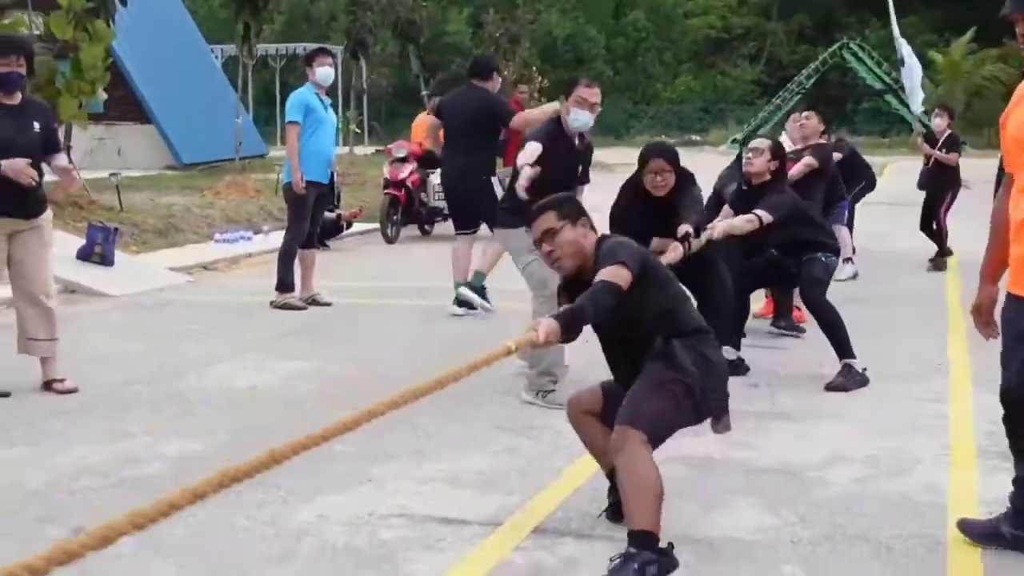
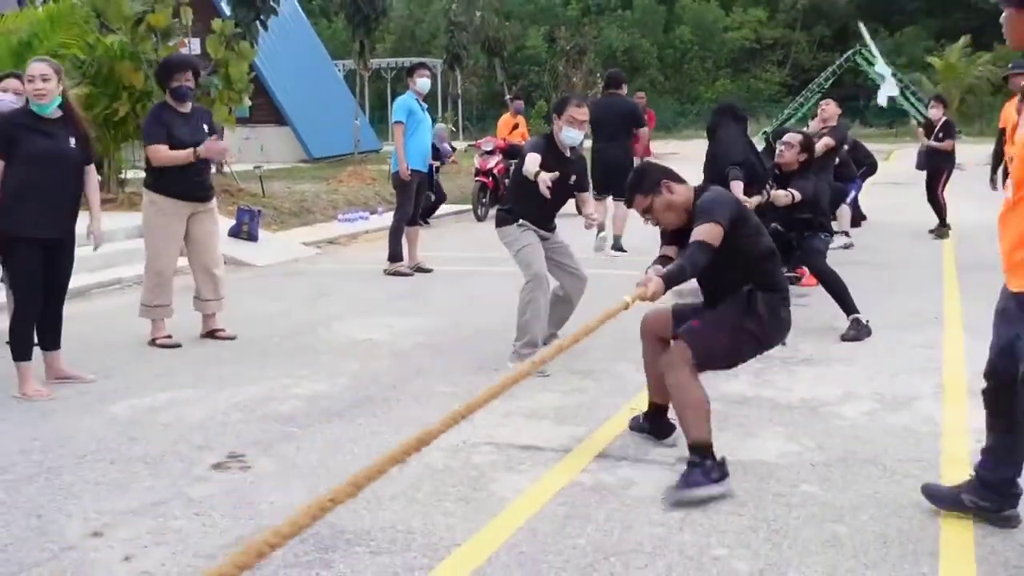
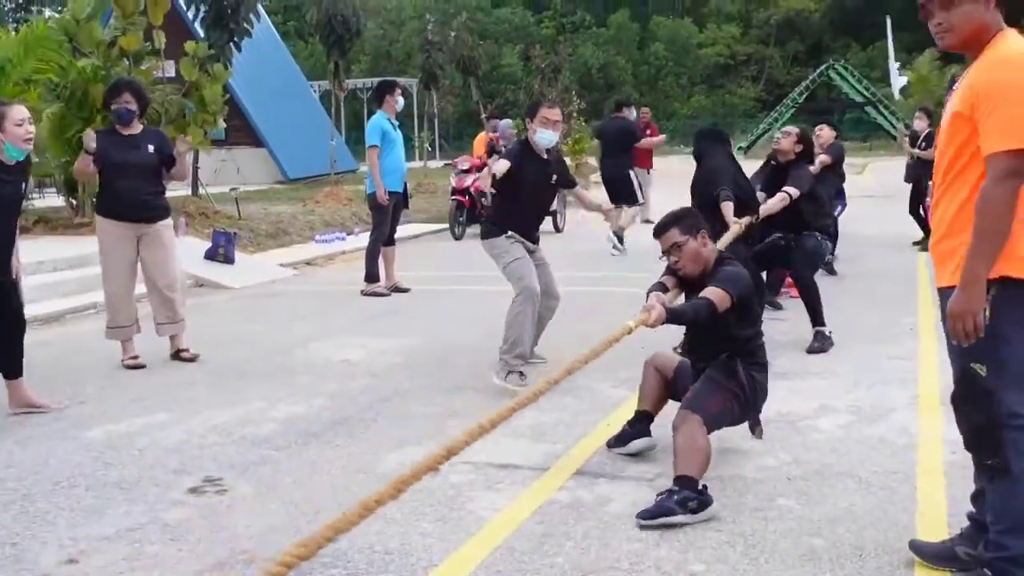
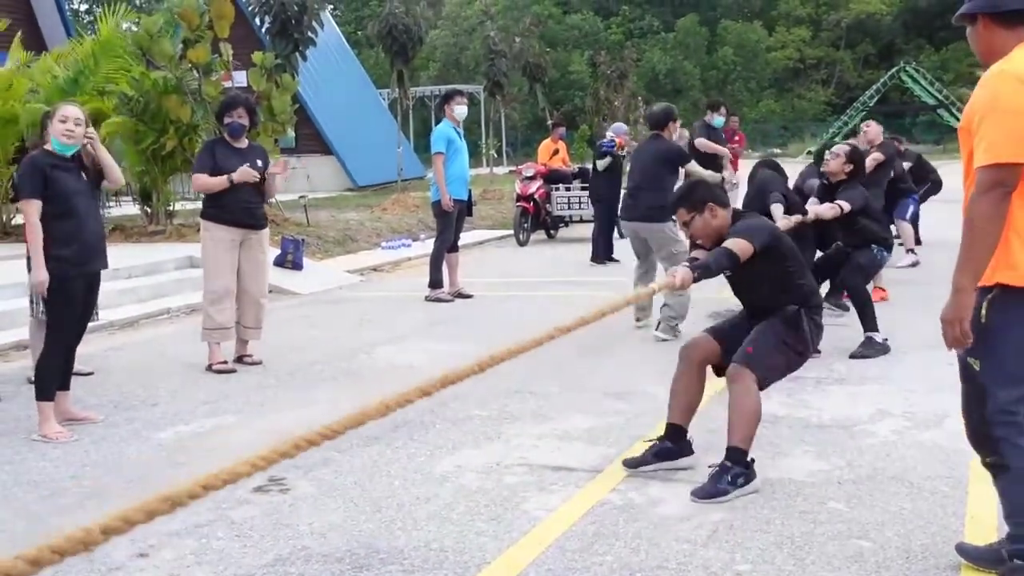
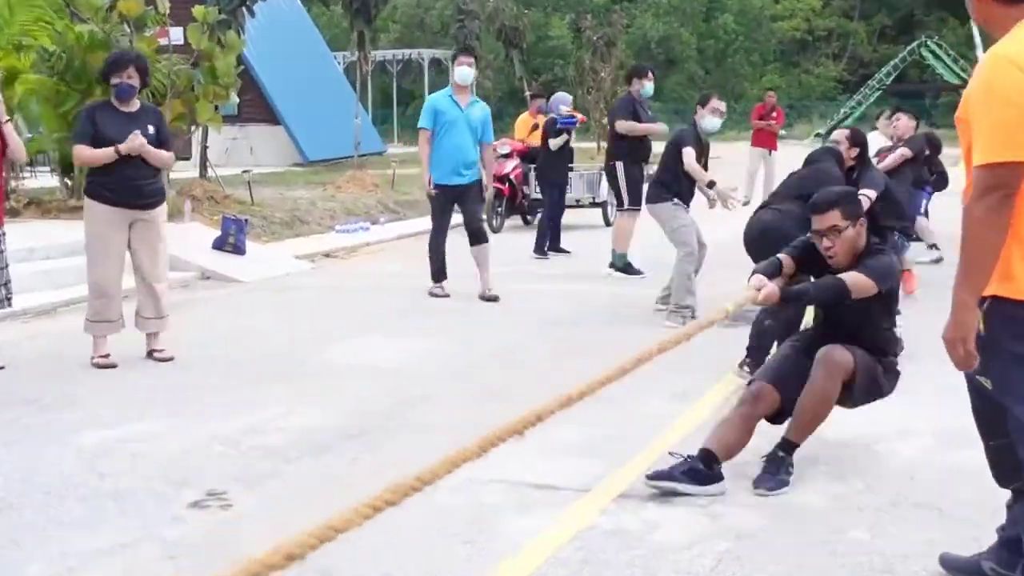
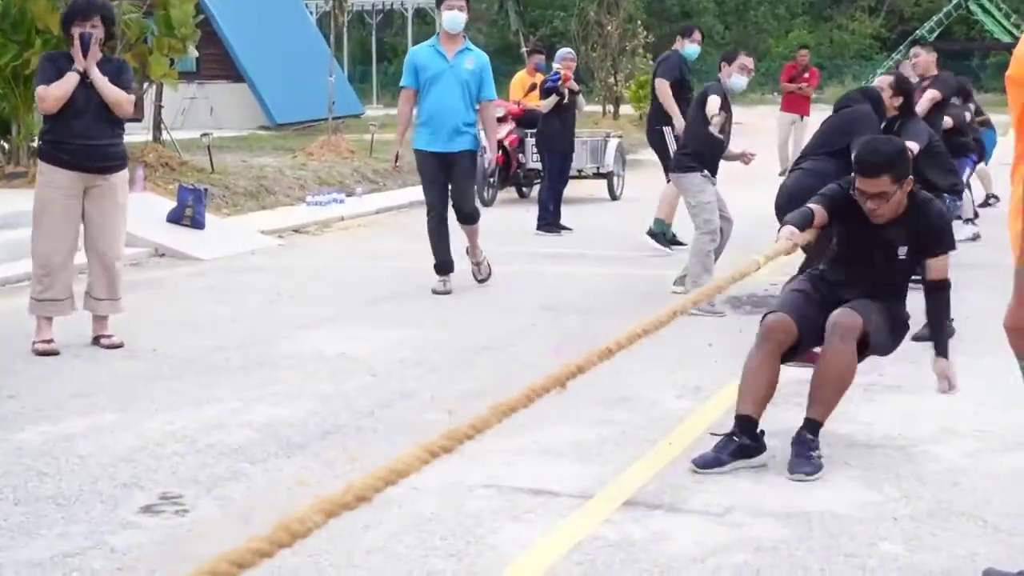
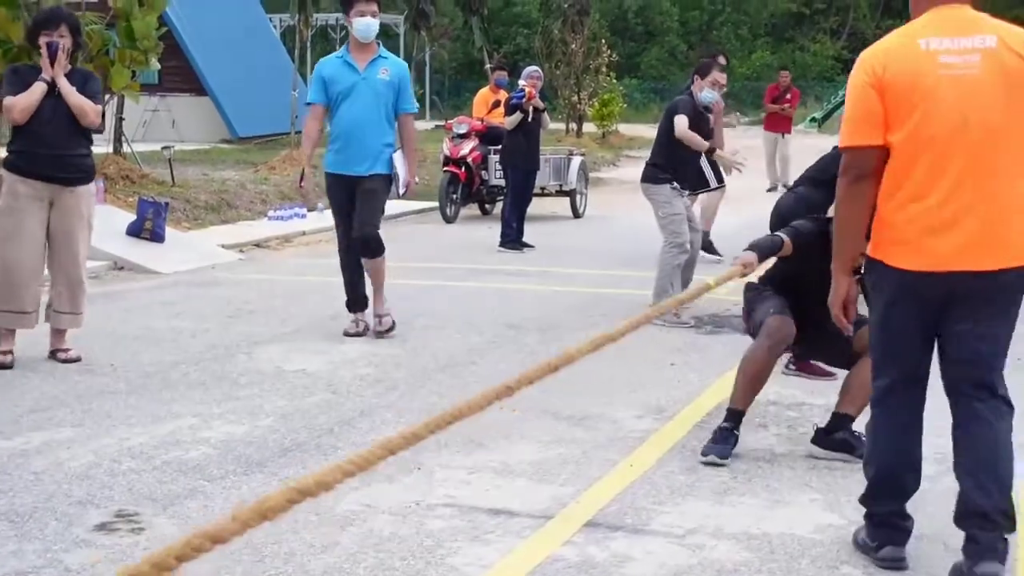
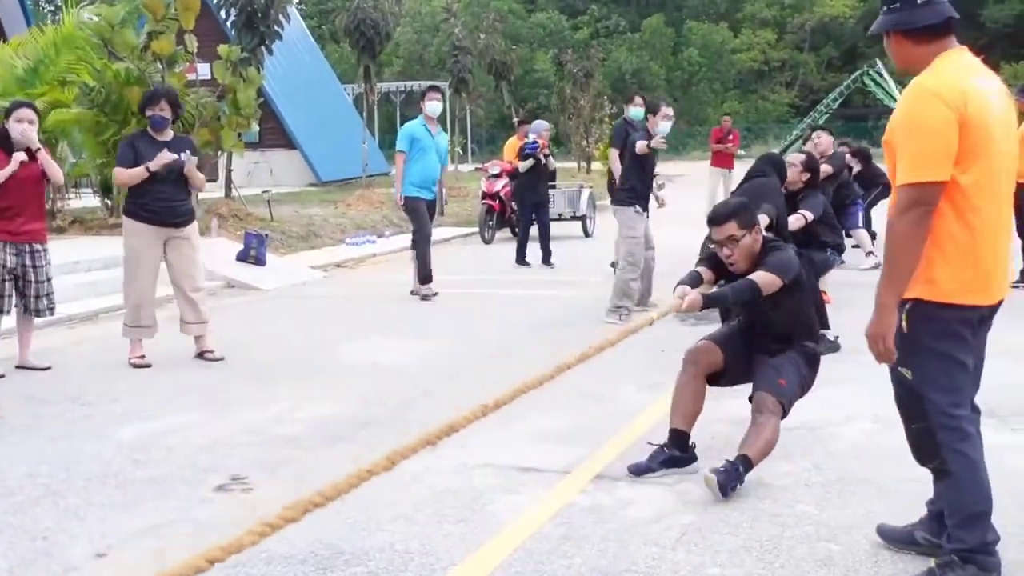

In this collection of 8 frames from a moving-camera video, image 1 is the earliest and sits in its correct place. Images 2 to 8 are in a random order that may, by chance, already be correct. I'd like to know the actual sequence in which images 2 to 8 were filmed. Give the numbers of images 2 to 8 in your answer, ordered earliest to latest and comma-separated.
2, 3, 4, 8, 5, 6, 7
